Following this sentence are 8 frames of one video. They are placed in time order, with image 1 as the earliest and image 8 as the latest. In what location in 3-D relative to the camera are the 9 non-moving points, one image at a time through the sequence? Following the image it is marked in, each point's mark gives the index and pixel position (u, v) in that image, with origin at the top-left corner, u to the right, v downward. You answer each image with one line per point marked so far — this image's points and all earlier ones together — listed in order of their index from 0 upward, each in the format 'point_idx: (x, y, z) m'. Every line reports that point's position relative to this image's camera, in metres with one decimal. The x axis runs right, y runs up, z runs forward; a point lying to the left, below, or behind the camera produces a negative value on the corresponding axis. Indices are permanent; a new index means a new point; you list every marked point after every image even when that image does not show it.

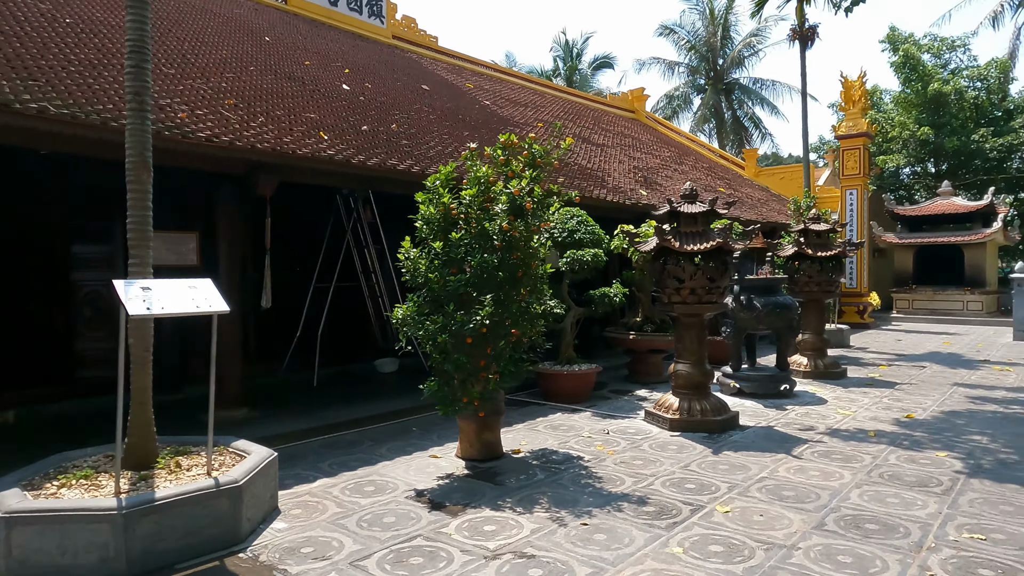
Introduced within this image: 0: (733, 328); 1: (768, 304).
0: (+2.4, -0.4, +7.3) m
1: (+2.7, -0.2, +7.1) m
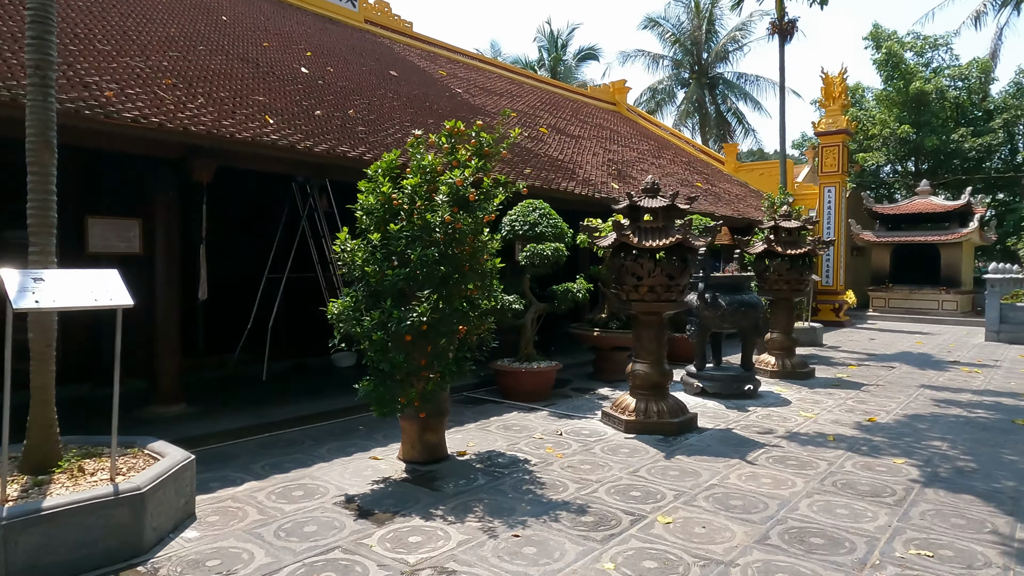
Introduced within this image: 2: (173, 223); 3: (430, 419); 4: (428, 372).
0: (+2.0, -0.4, +7.1) m
1: (+2.3, -0.2, +6.9) m
2: (-2.7, +0.5, +5.4) m
3: (-0.6, -0.9, +4.6) m
4: (-0.5, -0.6, +4.3) m
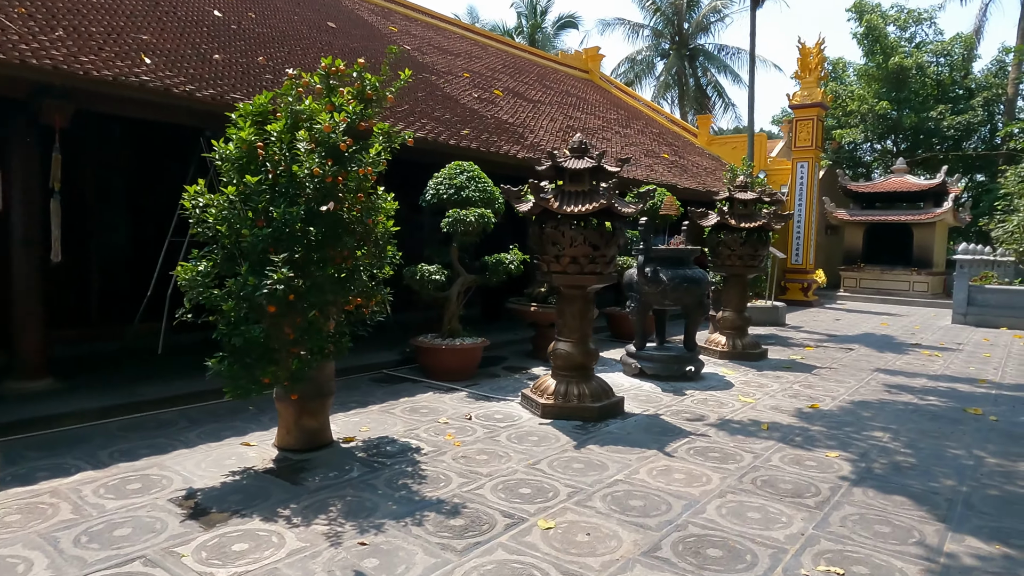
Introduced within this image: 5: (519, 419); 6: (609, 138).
0: (+1.3, -0.2, +6.6) m
1: (+1.6, +0.1, +6.4) m
2: (-3.4, +0.8, +4.7) m
3: (-1.3, -0.7, +4.1) m
4: (-1.2, -0.4, +3.8) m
5: (+0.1, -1.0, +4.9) m
6: (+1.8, +2.8, +12.3) m
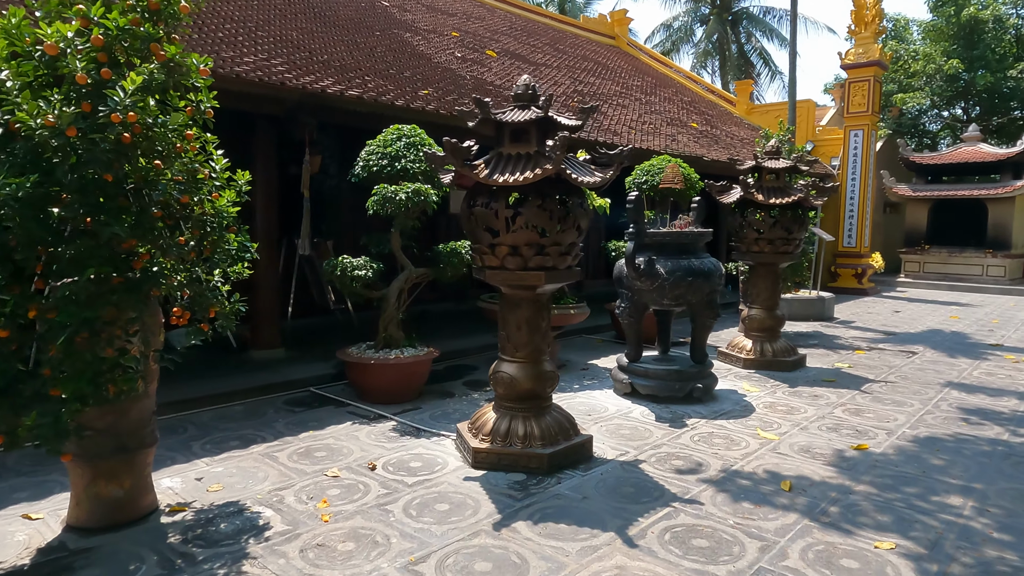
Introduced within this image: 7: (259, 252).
0: (+0.9, -0.1, +5.2) m
1: (+1.2, +0.1, +4.9) m
2: (-3.9, +0.8, +3.6) m
3: (-1.8, -0.7, +2.8) m
4: (-1.8, -0.4, +2.5) m
5: (-0.4, -1.0, +3.6) m
6: (+1.9, +3.0, +10.7) m
7: (-2.2, +0.3, +5.7) m
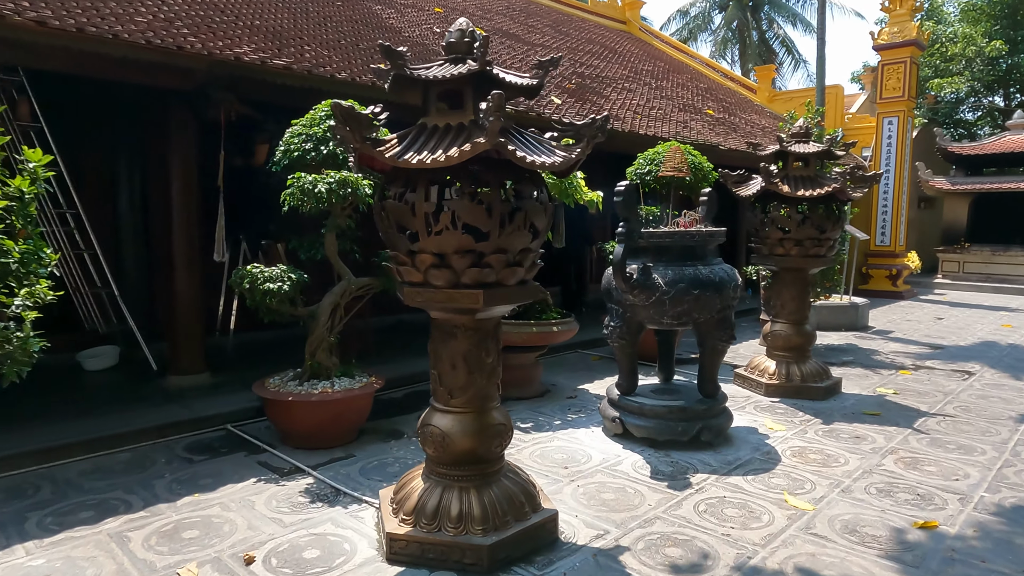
0: (+0.7, -0.2, +4.1) m
1: (+1.0, 0.0, +3.8) m
2: (-4.2, +0.7, +2.7) m
3: (-2.1, -0.8, +1.9) m
4: (-2.1, -0.5, +1.5) m
5: (-0.7, -1.1, +2.6) m
6: (+1.8, +2.9, +9.6) m
7: (-2.4, +0.2, +4.7) m
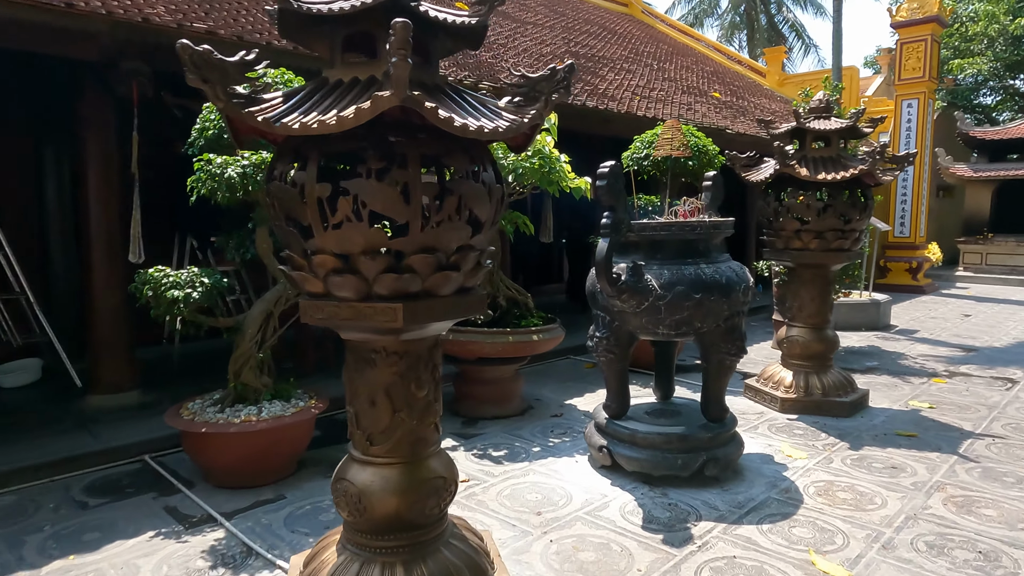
0: (+0.5, -0.2, +3.4) m
1: (+0.8, 0.0, +3.2) m
2: (-4.4, +0.6, +2.0) m
3: (-2.3, -0.9, +1.2) m
4: (-2.3, -0.6, +0.9) m
5: (-0.9, -1.1, +1.9) m
6: (+1.6, +3.0, +8.9) m
7: (-2.6, +0.2, +4.1) m
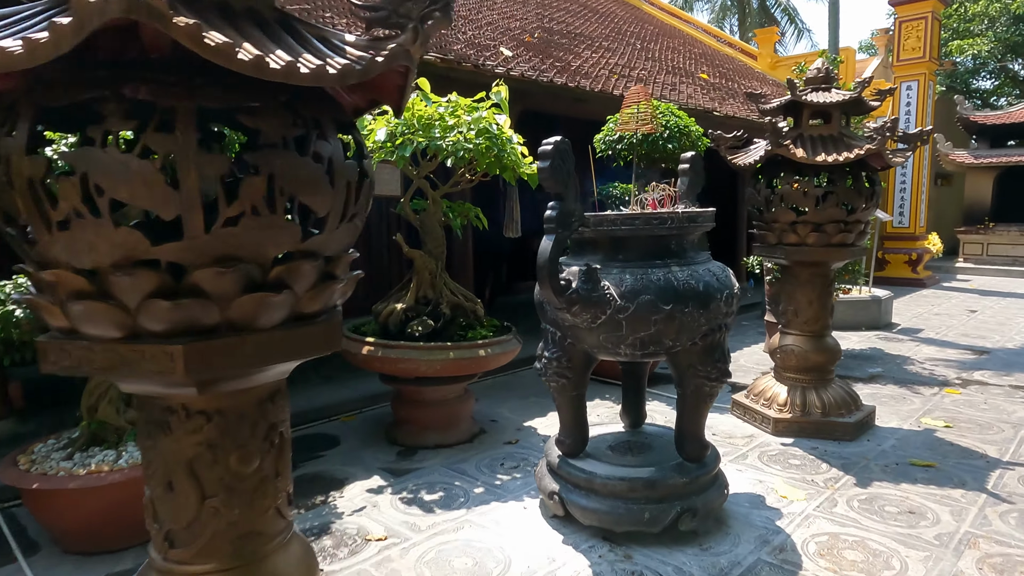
0: (+0.2, -0.3, +2.8) m
1: (+0.5, 0.0, +2.5) m
2: (-4.7, +0.5, +1.3) m
3: (-2.5, -1.0, +0.5) m
4: (-2.5, -0.6, +0.2) m
5: (-1.1, -1.2, +1.3) m
6: (+1.3, +3.0, +8.2) m
7: (-2.9, +0.1, +3.4) m
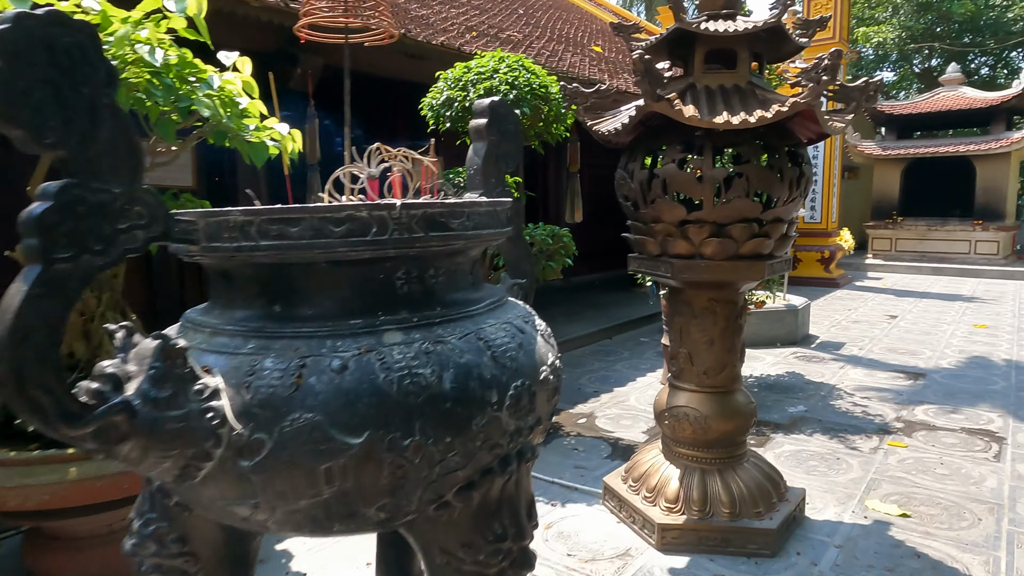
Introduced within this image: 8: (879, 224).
0: (-0.6, -0.4, +1.3) m
1: (-0.3, -0.2, +1.0) m
2: (-5.3, +0.2, -0.7) m
3: (-3.1, -1.2, -1.3) m
4: (-3.1, -0.9, -1.6) m
5: (-1.8, -1.4, -0.4) m
6: (-0.3, +2.9, +6.8) m
7: (-3.8, -0.1, +1.5) m
8: (+7.2, +1.3, +12.9) m
